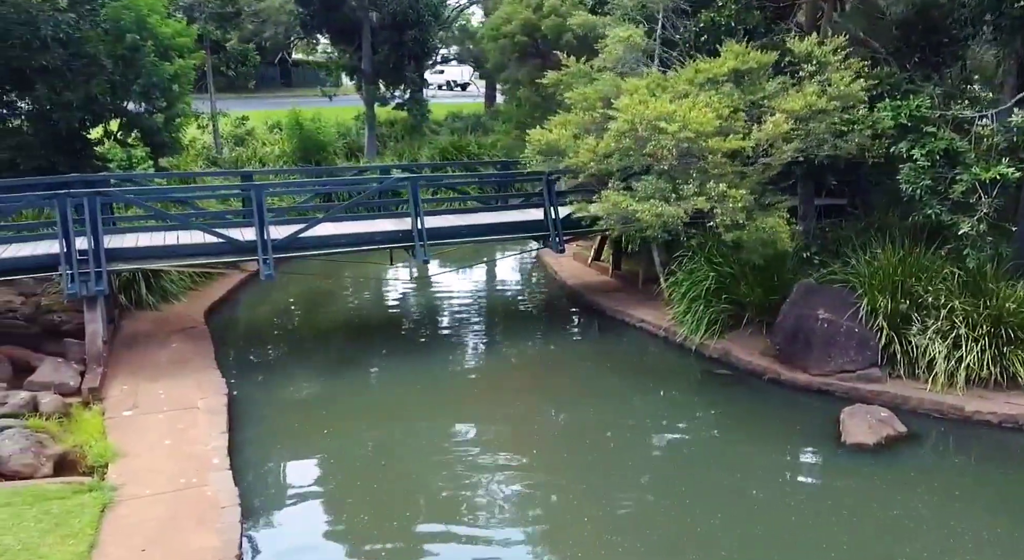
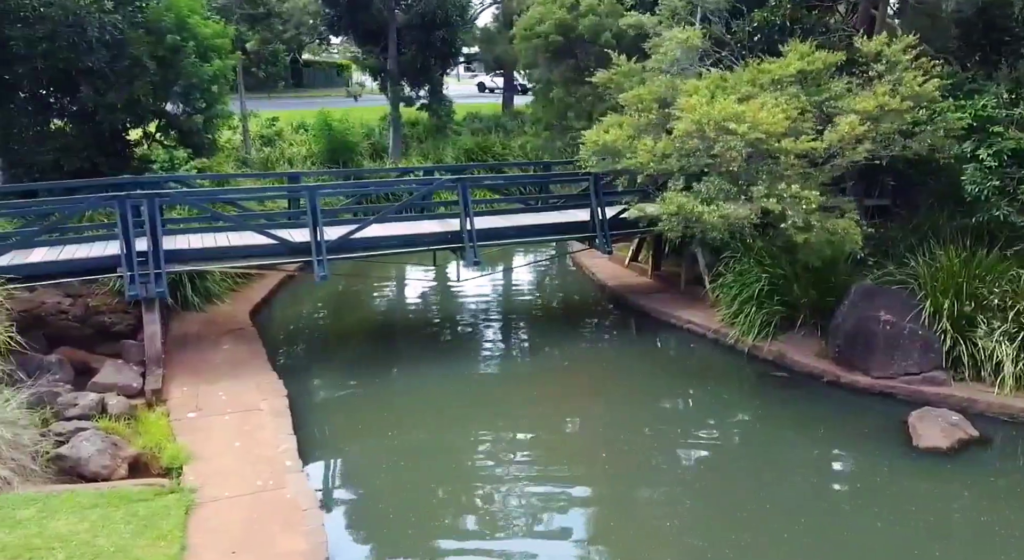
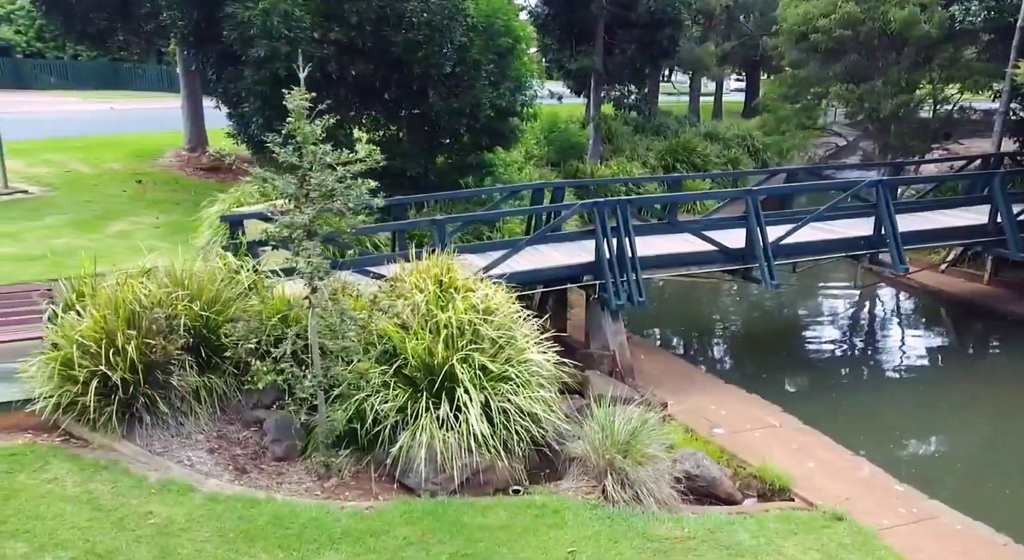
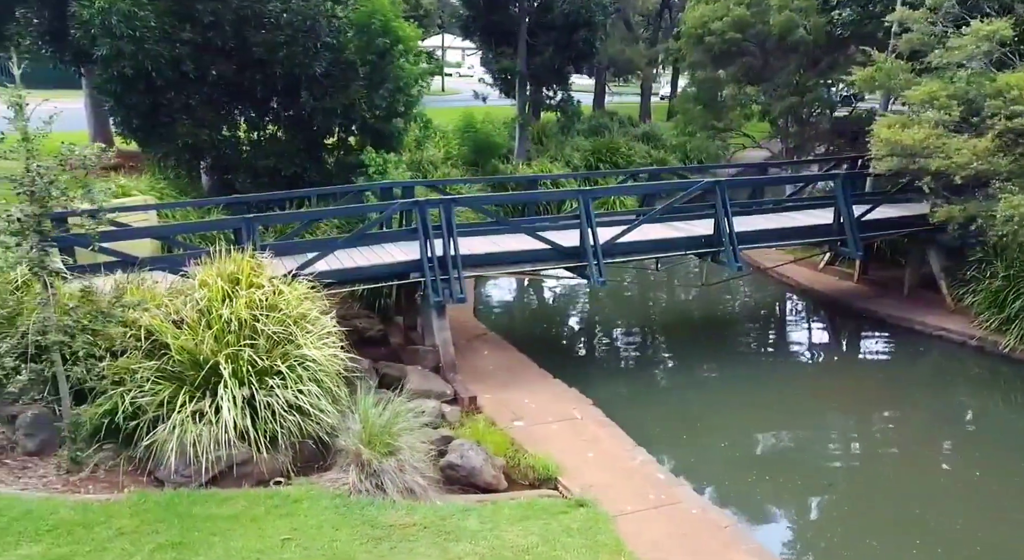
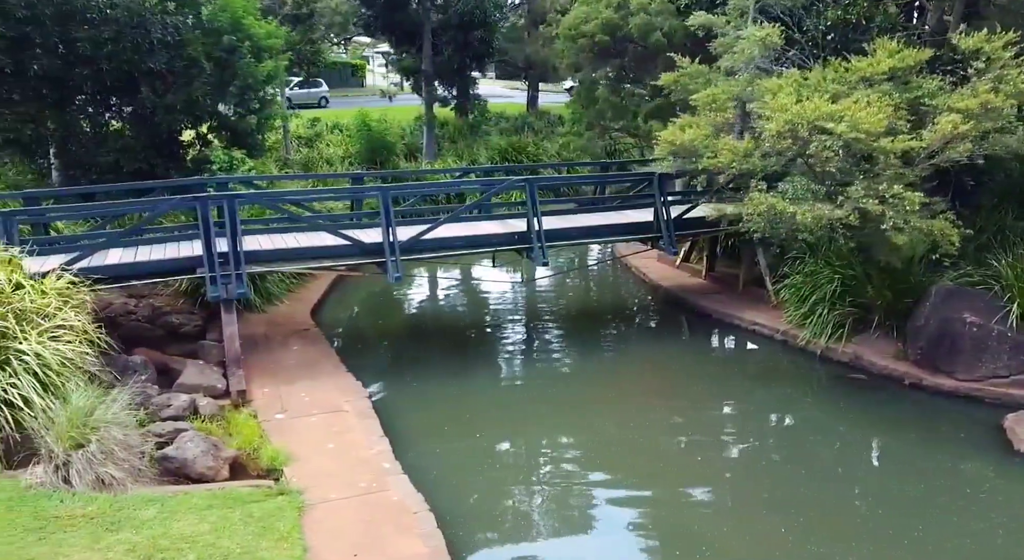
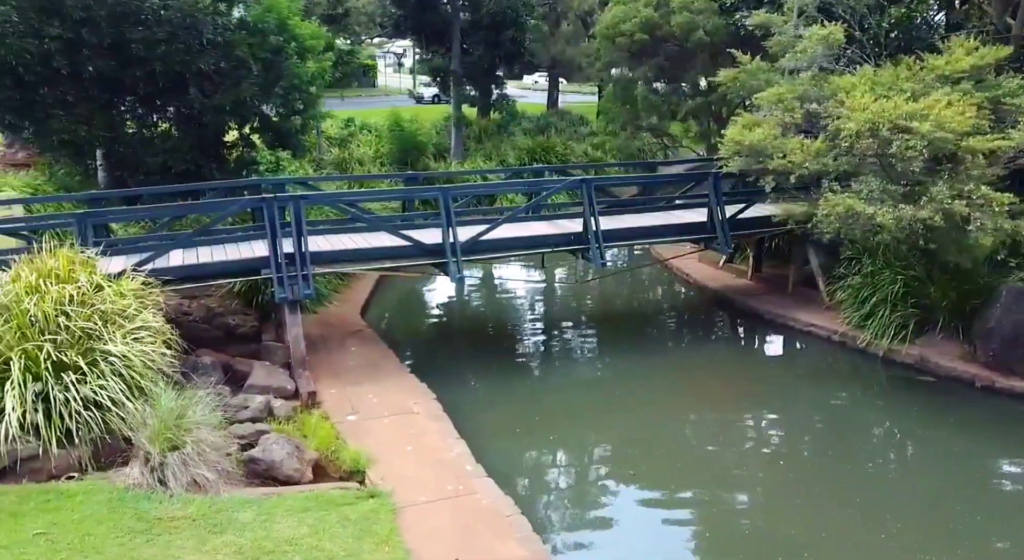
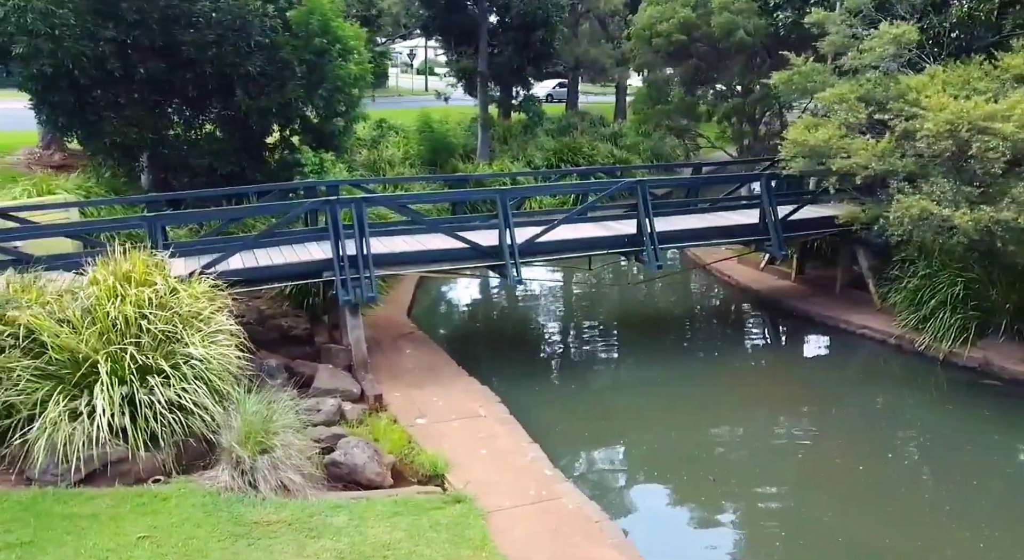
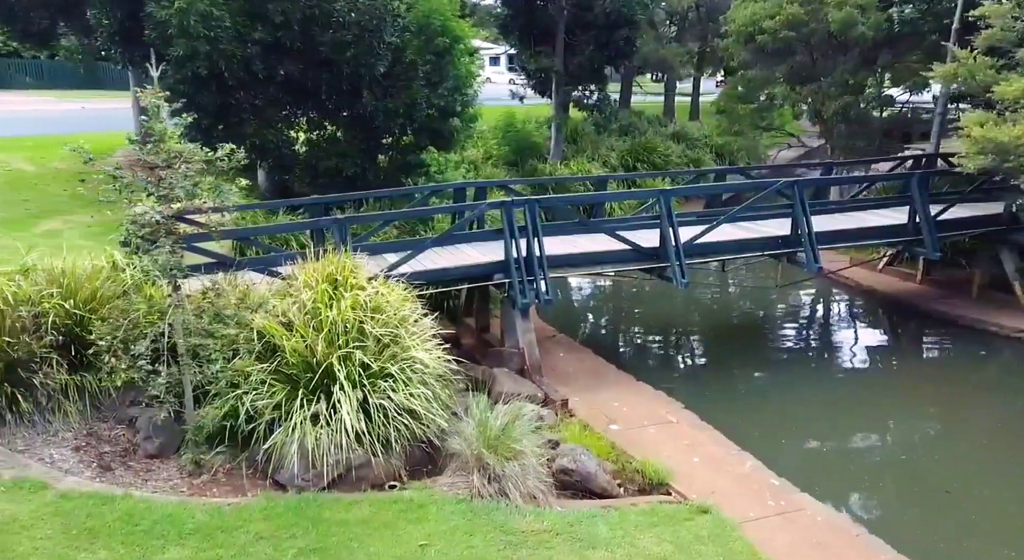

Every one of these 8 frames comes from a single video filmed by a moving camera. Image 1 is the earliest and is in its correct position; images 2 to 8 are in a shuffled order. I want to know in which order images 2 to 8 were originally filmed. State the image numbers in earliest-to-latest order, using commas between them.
2, 5, 6, 7, 4, 8, 3
